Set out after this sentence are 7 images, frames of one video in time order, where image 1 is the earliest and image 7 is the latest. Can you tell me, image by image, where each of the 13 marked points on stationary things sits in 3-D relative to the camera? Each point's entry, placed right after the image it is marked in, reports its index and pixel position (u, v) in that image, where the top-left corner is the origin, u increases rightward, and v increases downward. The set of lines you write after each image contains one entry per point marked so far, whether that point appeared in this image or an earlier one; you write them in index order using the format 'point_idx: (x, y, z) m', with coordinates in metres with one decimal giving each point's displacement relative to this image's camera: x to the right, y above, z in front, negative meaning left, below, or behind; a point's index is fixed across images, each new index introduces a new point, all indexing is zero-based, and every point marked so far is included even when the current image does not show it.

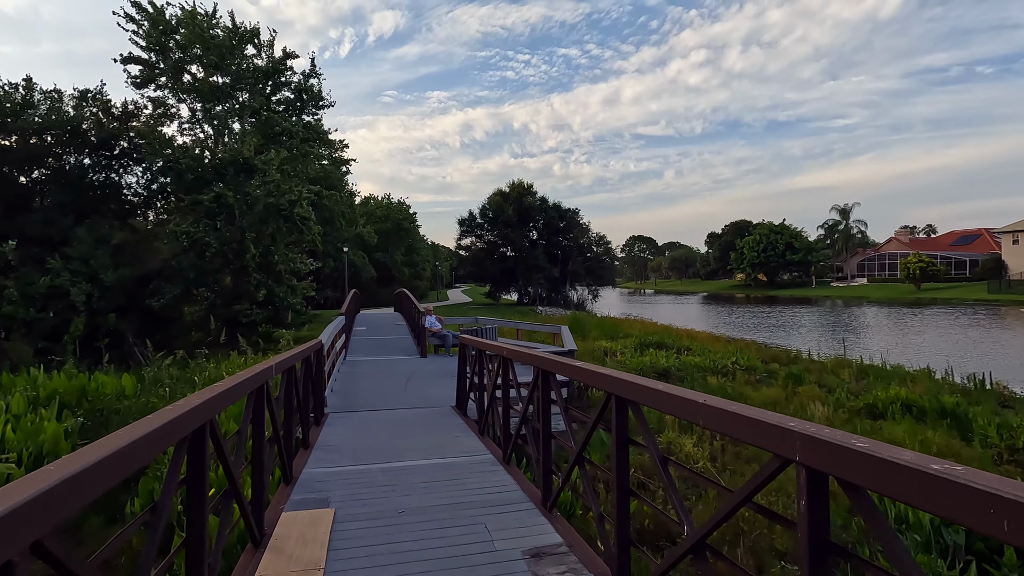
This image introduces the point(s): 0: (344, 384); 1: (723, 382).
0: (-3.2, -1.8, +11.4) m
1: (+5.2, -2.3, +15.0) m
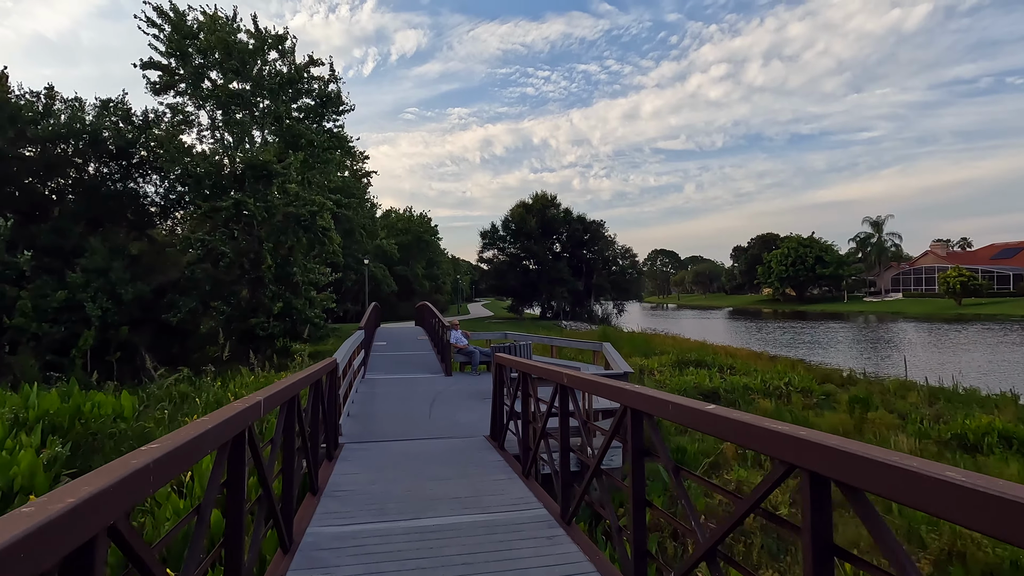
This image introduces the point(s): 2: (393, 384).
0: (-2.5, -2.0, +10.3) m
1: (+5.9, -2.6, +13.5) m
2: (-2.5, -2.0, +12.7) m
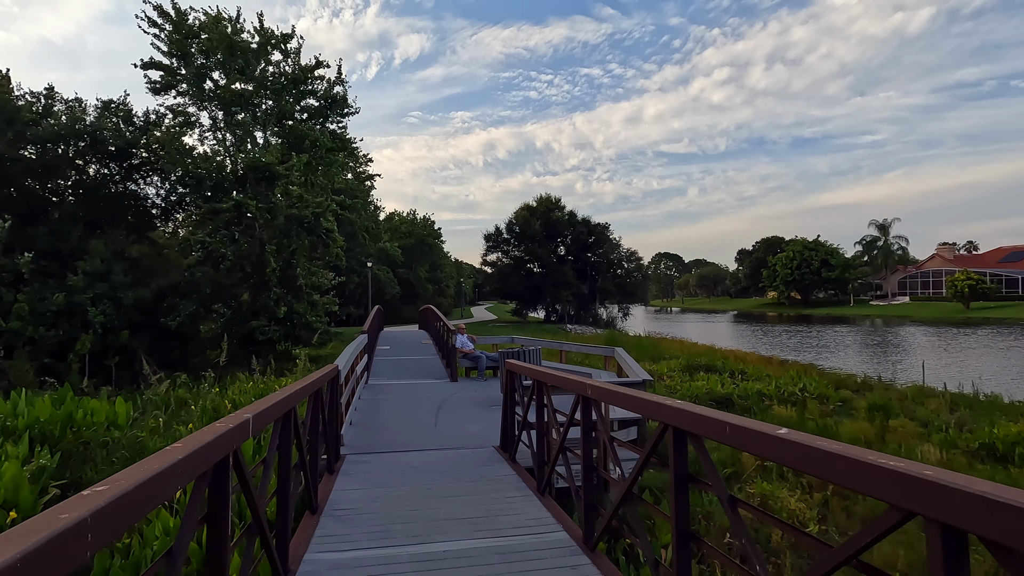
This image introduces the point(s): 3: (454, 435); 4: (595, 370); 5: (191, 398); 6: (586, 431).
0: (-2.4, -2.0, +9.9) m
1: (+6.1, -2.7, +13.1) m
2: (-2.3, -2.0, +12.3) m
3: (-0.8, -2.0, +8.3) m
4: (+1.5, -1.5, +10.9) m
5: (-6.0, -2.0, +11.3) m
6: (+0.5, -1.0, +4.4) m
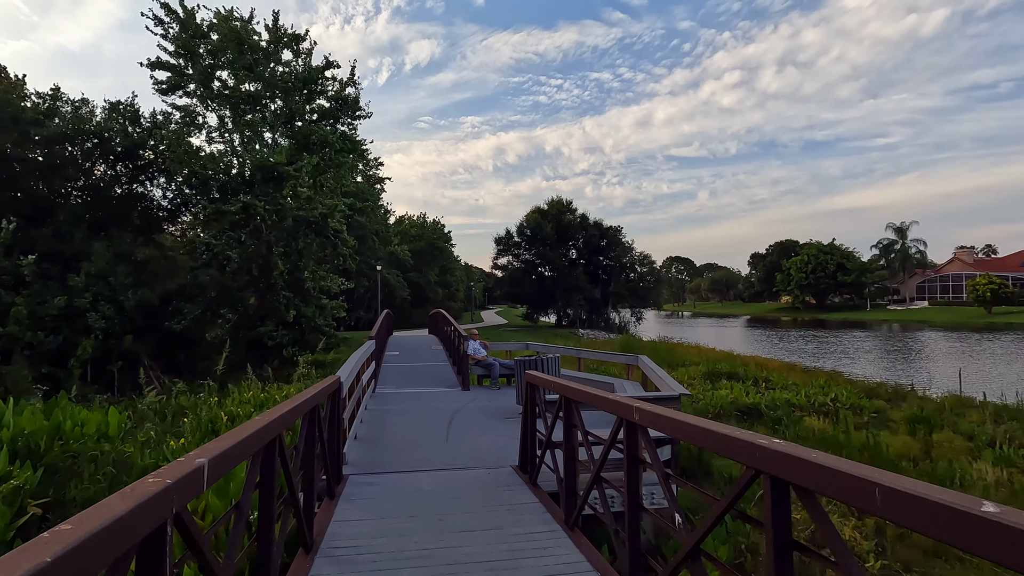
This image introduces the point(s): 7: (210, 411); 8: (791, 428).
0: (-2.1, -2.1, +9.2) m
1: (+6.4, -2.8, +12.3) m
2: (-2.0, -2.1, +11.6) m
3: (-0.6, -2.0, +7.6) m
4: (+1.8, -1.5, +10.2) m
5: (-5.7, -2.1, +10.7) m
6: (+0.7, -1.0, +3.6) m
7: (-4.7, -1.9, +9.4) m
8: (+5.5, -2.8, +12.1) m
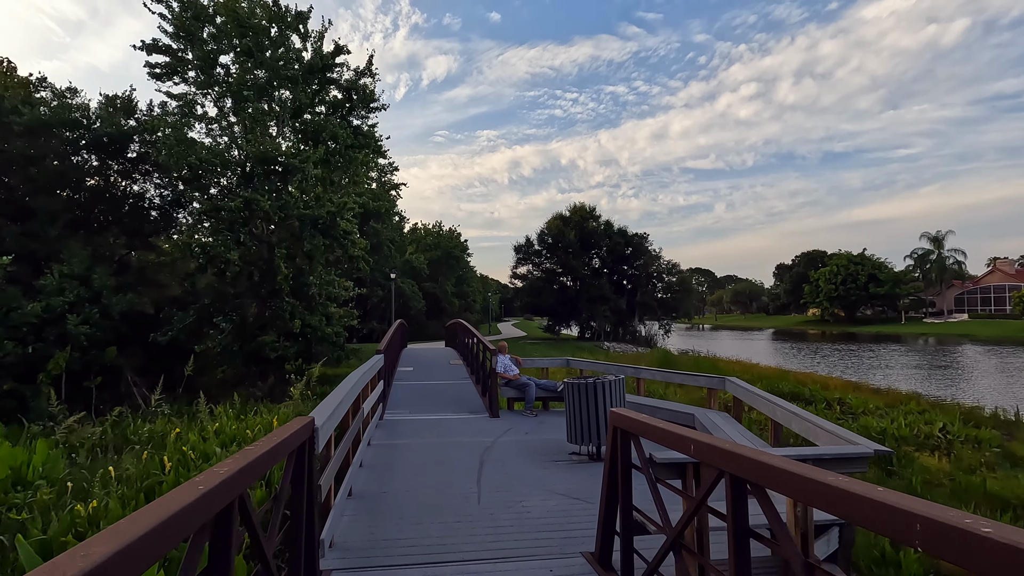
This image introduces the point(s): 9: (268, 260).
0: (-1.6, -2.1, +6.9) m
1: (+7.0, -2.8, +9.7) m
2: (-1.4, -2.1, +9.2) m
3: (0.0, -2.0, +5.2) m
4: (+2.4, -1.5, +7.8) m
5: (-5.1, -2.1, +8.4) m
6: (+1.1, -0.9, +1.2) m
7: (-4.1, -1.9, +7.1) m
8: (+6.2, -2.8, +9.5) m
9: (-7.6, +0.9, +18.9) m
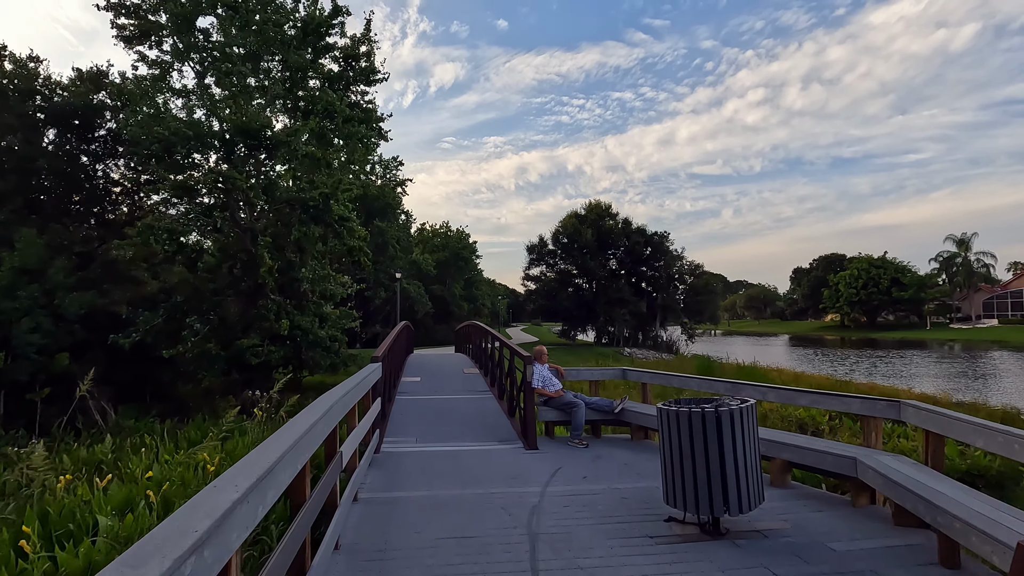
0: (-1.1, -1.9, +4.2) m
1: (+7.6, -2.6, +6.9) m
2: (-0.9, -1.9, +6.6) m
3: (+0.5, -1.7, +2.5) m
4: (+2.9, -1.3, +5.0) m
5: (-4.6, -1.9, +5.8) m
6: (+1.6, -0.6, -1.5) m
7: (-3.6, -1.7, +4.5) m
8: (+6.7, -2.6, +6.7) m
9: (-7.0, +1.0, +16.3) m
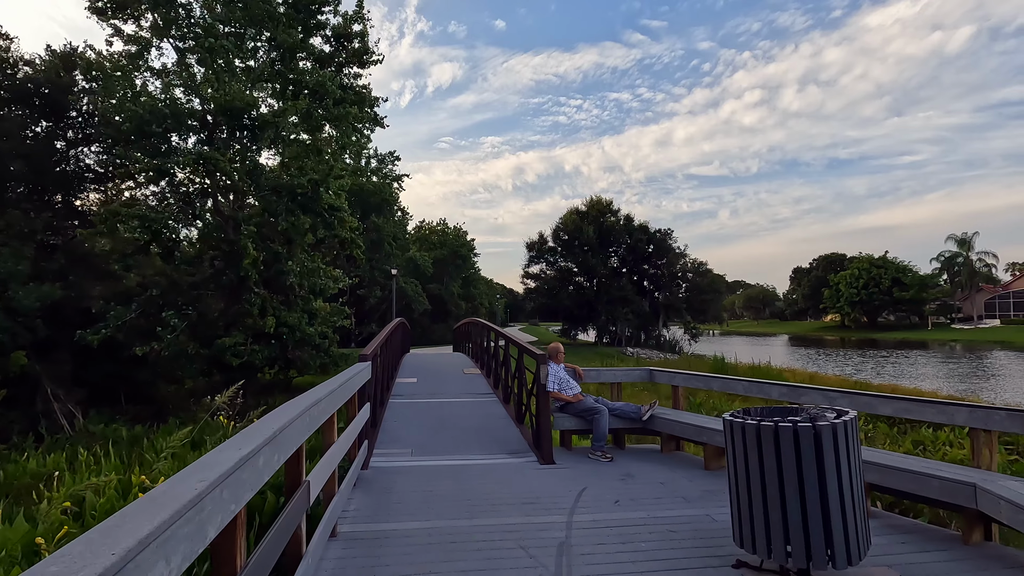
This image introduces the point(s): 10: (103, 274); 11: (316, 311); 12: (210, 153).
0: (-0.9, -1.7, +3.0) m
1: (+7.7, -2.5, +5.8) m
2: (-0.7, -1.8, +5.4) m
3: (+0.6, -1.6, +1.4) m
4: (+3.0, -1.2, +3.9) m
5: (-4.4, -1.7, +4.7) m
6: (+1.8, -0.5, -2.6) m
7: (-3.4, -1.5, +3.3) m
8: (+6.8, -2.5, +5.6) m
9: (-6.9, +1.1, +15.2) m
10: (-10.8, +0.4, +16.3) m
11: (-5.2, -0.6, +16.1) m
12: (-6.9, +2.9, +14.1) m
